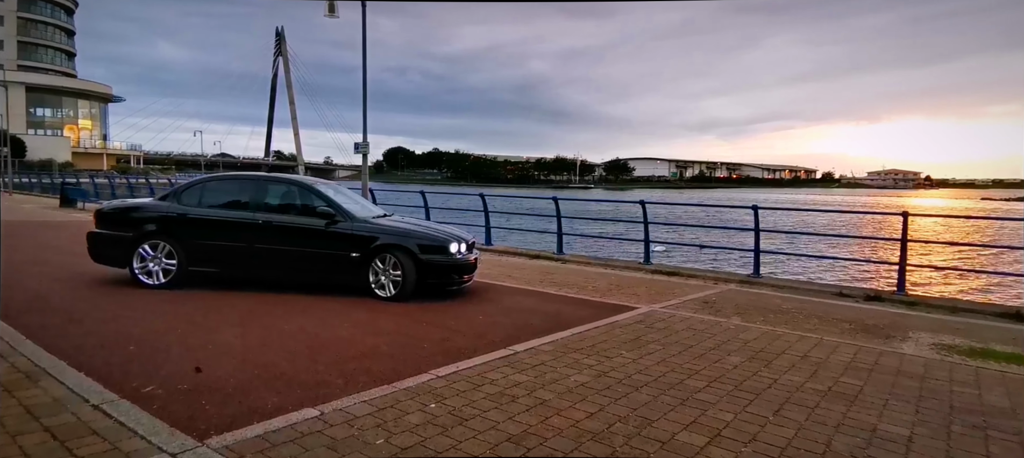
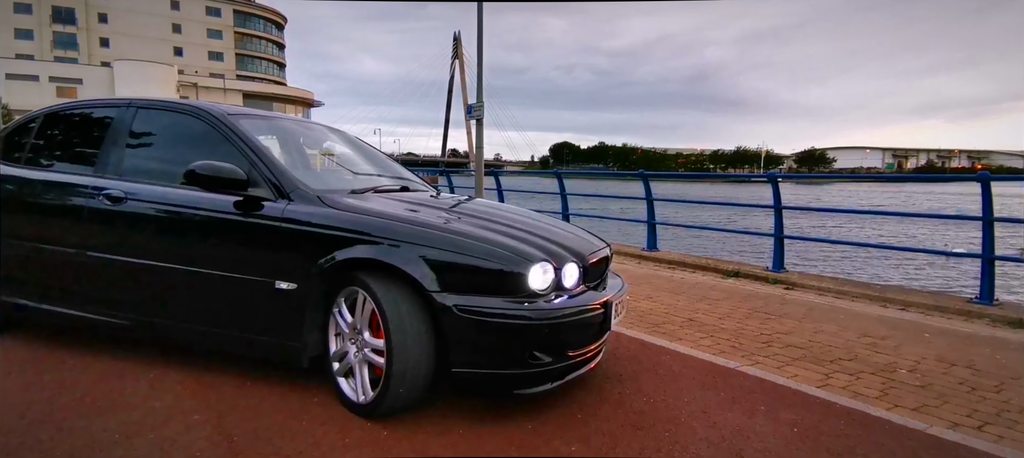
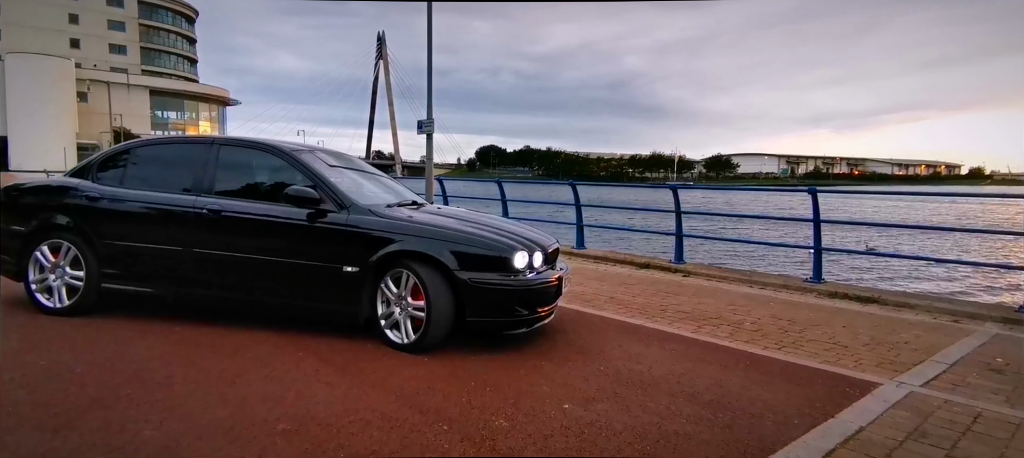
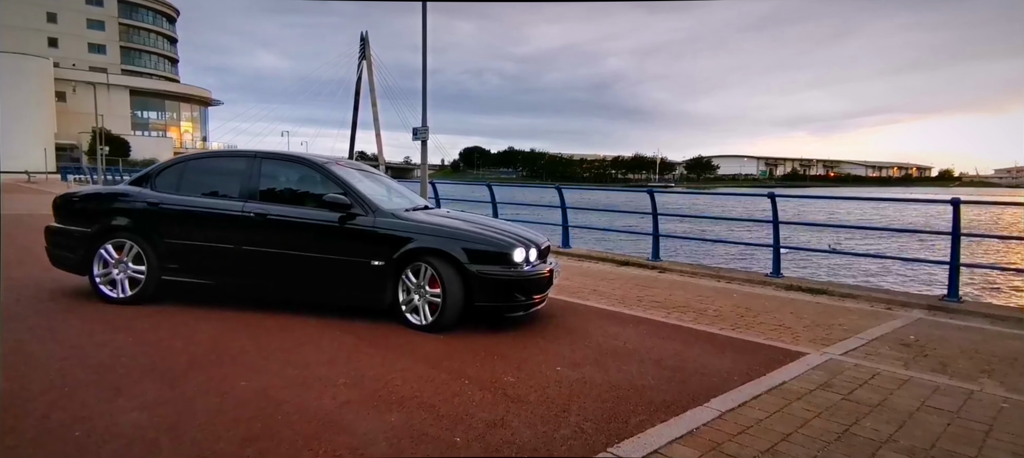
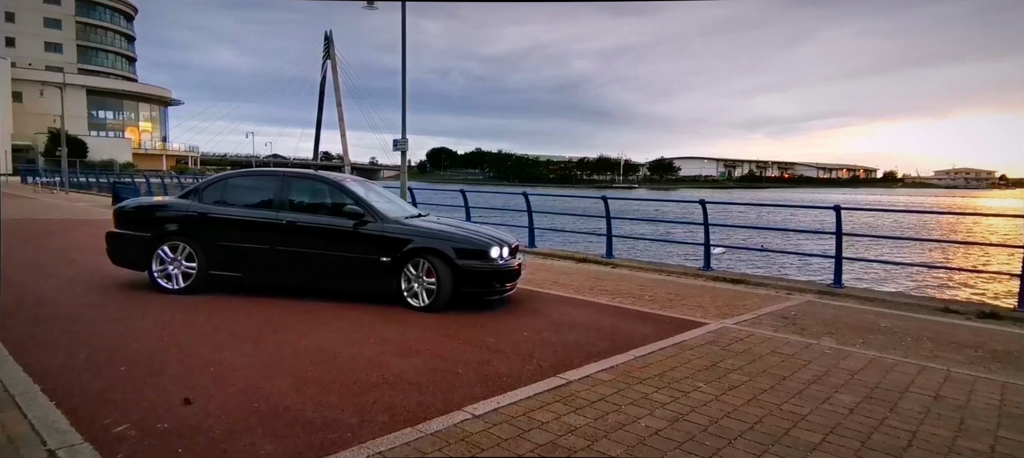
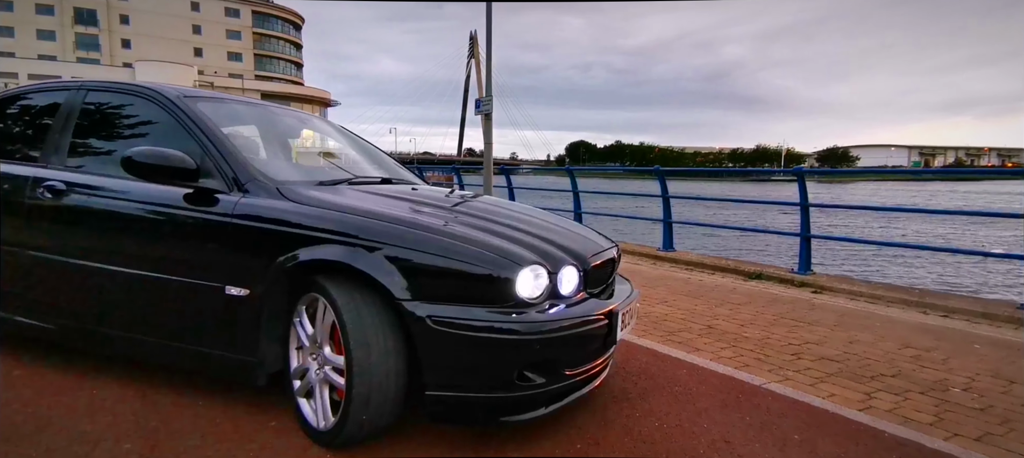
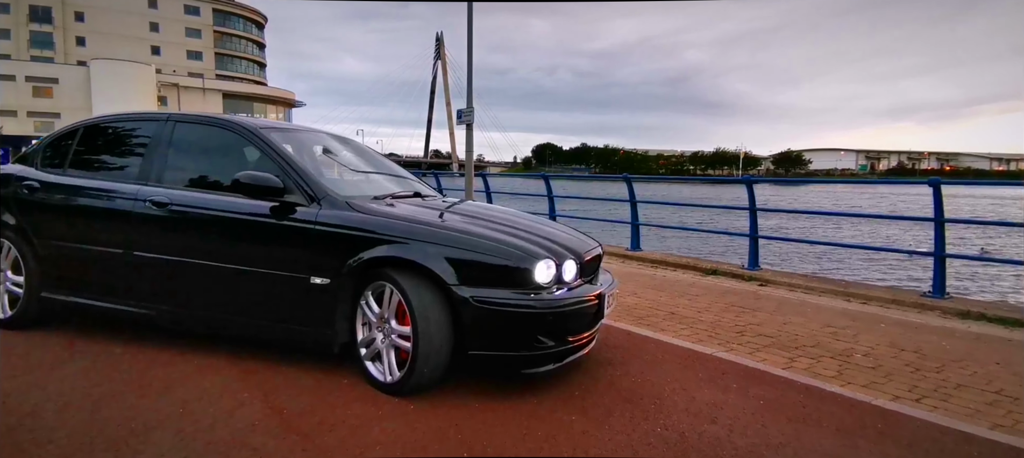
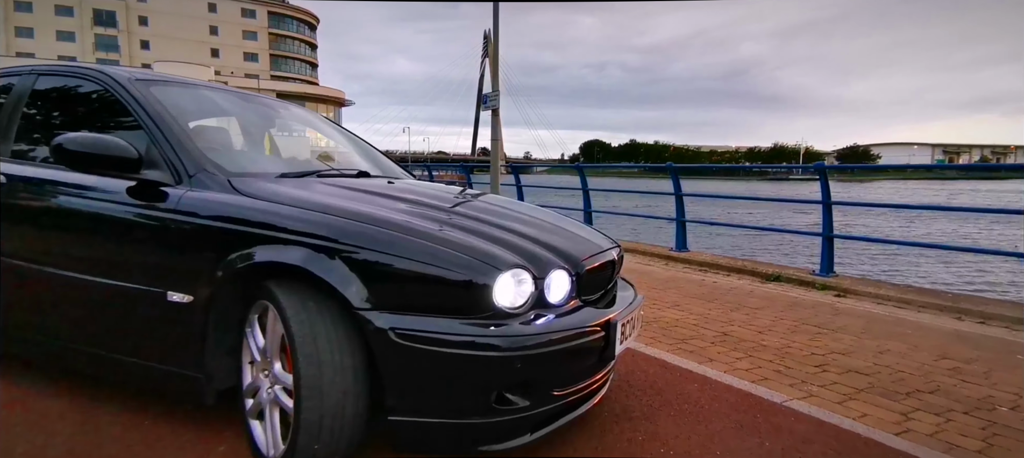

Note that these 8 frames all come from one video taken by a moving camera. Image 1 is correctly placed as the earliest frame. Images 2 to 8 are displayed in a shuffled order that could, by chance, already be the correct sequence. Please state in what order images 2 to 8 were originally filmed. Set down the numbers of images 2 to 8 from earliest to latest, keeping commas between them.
5, 4, 3, 7, 2, 6, 8
